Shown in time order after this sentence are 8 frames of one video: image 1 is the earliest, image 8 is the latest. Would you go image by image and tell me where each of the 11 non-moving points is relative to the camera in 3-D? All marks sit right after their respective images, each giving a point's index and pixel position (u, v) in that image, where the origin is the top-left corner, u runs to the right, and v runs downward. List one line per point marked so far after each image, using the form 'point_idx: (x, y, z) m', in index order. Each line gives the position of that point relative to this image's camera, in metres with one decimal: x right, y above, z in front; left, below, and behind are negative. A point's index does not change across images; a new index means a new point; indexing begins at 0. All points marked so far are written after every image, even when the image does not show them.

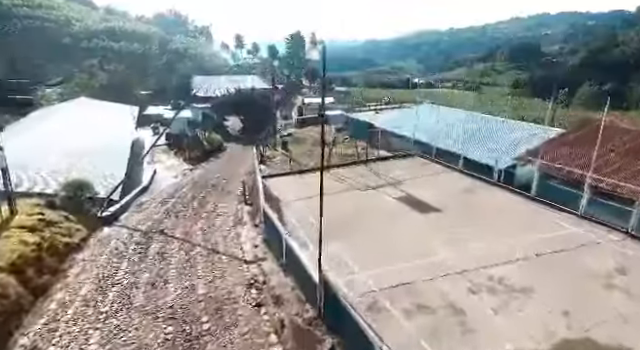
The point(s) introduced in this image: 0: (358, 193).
0: (+1.9, -0.9, +18.3) m
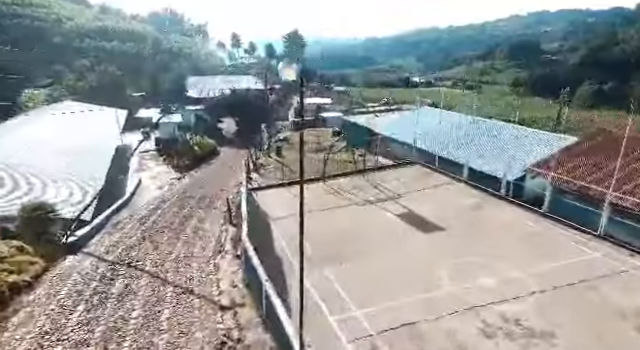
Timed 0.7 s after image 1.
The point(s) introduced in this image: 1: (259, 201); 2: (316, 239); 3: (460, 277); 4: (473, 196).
0: (+1.6, -1.5, +16.9) m
1: (-2.8, -1.2, +17.4) m
2: (-0.1, -2.4, +14.2) m
3: (+4.3, -3.1, +11.5) m
4: (+7.3, -1.0, +17.7) m
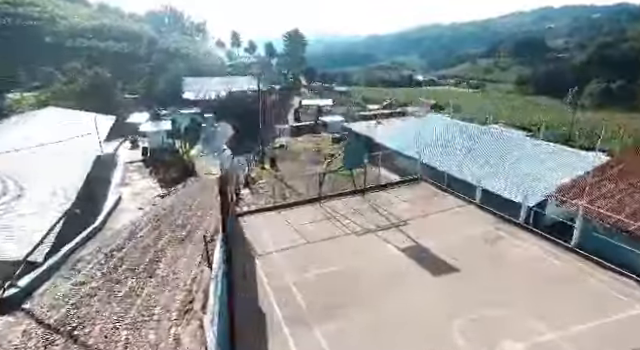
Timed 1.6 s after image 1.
0: (+1.3, -2.5, +14.8) m
1: (-3.0, -2.2, +15.4) m
2: (-0.4, -3.5, +12.1) m
3: (+4.0, -4.1, +9.4) m
4: (+7.0, -2.0, +15.6) m
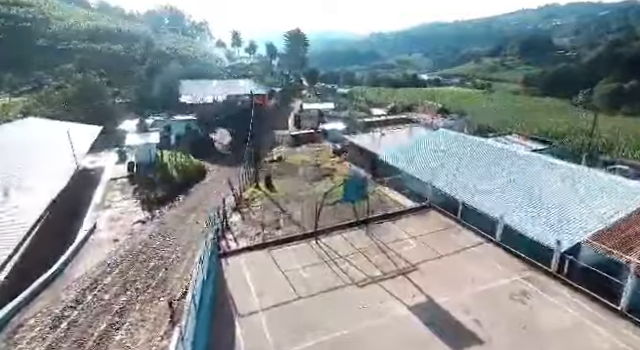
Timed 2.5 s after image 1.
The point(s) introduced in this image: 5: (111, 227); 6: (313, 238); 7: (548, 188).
0: (+1.2, -3.9, +12.5) m
1: (-3.2, -3.6, +13.1) m
2: (-0.6, -4.8, +9.9) m
3: (+3.8, -5.5, +7.1) m
4: (+6.9, -3.4, +13.2) m
5: (-10.9, -2.7, +19.6) m
6: (-0.3, -2.7, +15.8) m
7: (+10.3, -0.6, +17.2) m
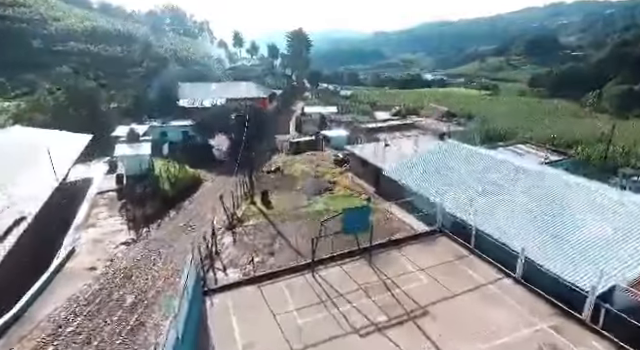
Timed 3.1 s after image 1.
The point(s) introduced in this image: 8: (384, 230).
0: (+1.0, -4.8, +10.8) m
1: (-3.3, -4.5, +11.5) m
2: (-0.7, -5.8, +8.2) m
3: (+3.6, -6.5, +5.4) m
4: (+6.8, -4.4, +11.5) m
5: (-11.0, -3.7, +18.0) m
6: (-0.4, -3.6, +14.1) m
7: (+10.3, -1.5, +15.4) m
8: (+3.3, -2.8, +19.7) m
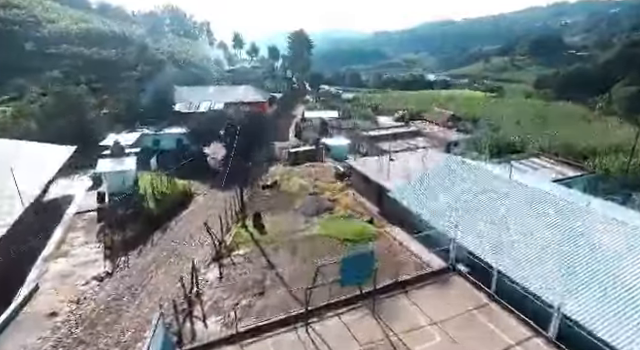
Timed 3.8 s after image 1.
0: (+0.8, -6.0, +8.7) m
1: (-3.5, -5.7, +9.4) m
2: (-0.9, -7.0, +6.1) m
3: (+3.4, -7.7, +3.3) m
4: (+6.6, -5.5, +9.3) m
5: (-11.1, -4.8, +15.9) m
6: (-0.5, -4.8, +12.0) m
7: (+10.1, -2.7, +13.2) m
8: (+3.2, -3.9, +17.5) m
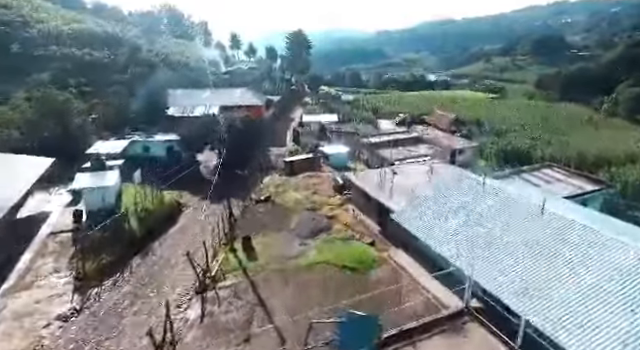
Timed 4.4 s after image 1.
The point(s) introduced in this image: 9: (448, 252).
0: (+0.7, -7.0, +6.7) m
1: (-3.7, -6.7, +7.4) m
2: (-1.1, -8.0, +4.1) m
3: (+3.2, -8.6, +1.3) m
4: (+6.4, -6.5, +7.4) m
5: (-11.3, -5.8, +13.9) m
6: (-0.7, -5.8, +10.0) m
7: (+9.9, -3.7, +11.3) m
8: (+3.0, -4.9, +15.5) m
9: (+5.8, -3.3, +15.3) m
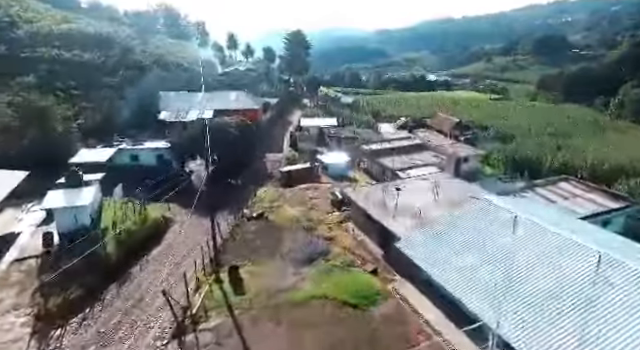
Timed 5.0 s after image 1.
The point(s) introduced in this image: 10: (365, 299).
0: (+0.5, -8.0, +4.6) m
1: (-3.9, -7.7, +5.3) m
2: (-1.3, -9.0, +2.0) m
3: (+3.0, -9.7, -0.8) m
4: (+6.2, -7.5, +5.3) m
5: (-11.5, -6.8, +11.9) m
6: (-0.9, -6.8, +7.9) m
7: (+9.8, -4.7, +9.2) m
8: (+2.9, -5.9, +13.4) m
9: (+5.6, -4.2, +13.2) m
10: (+1.9, -5.2, +15.7) m
